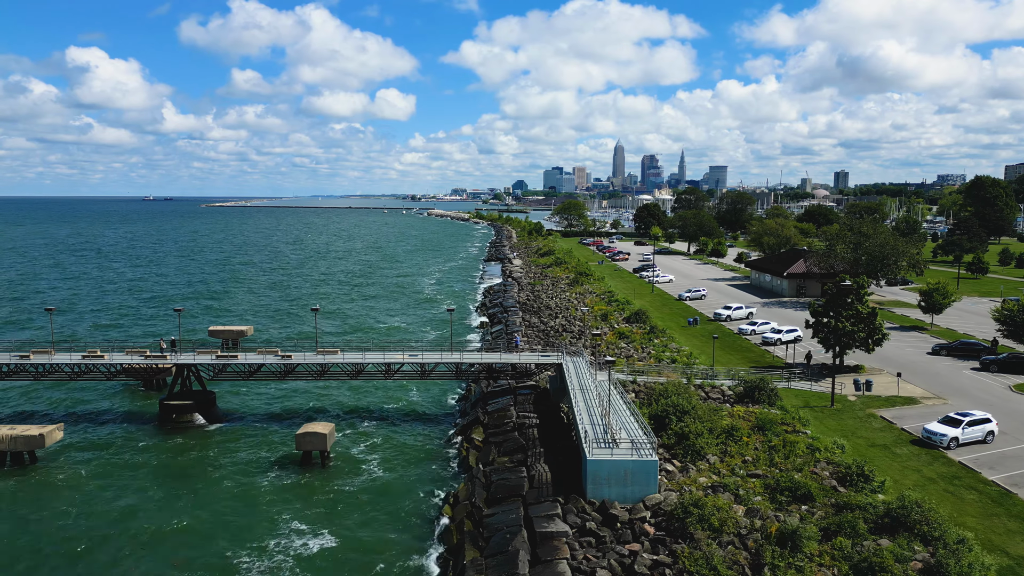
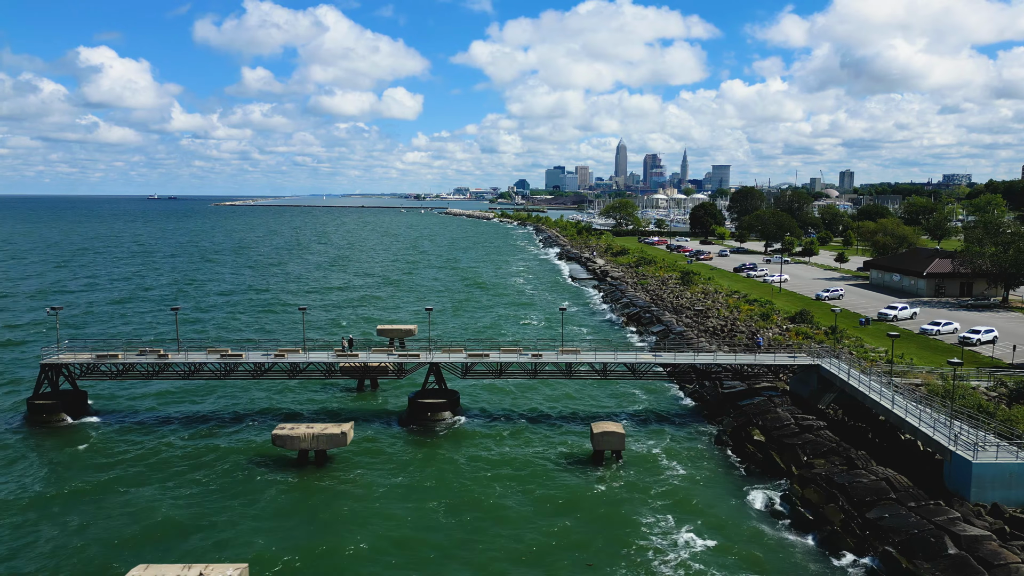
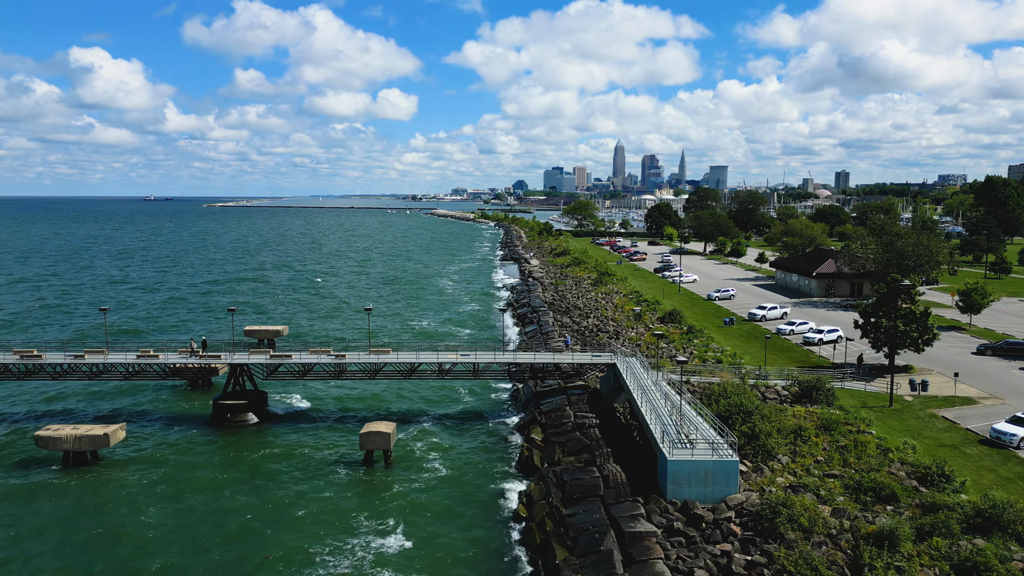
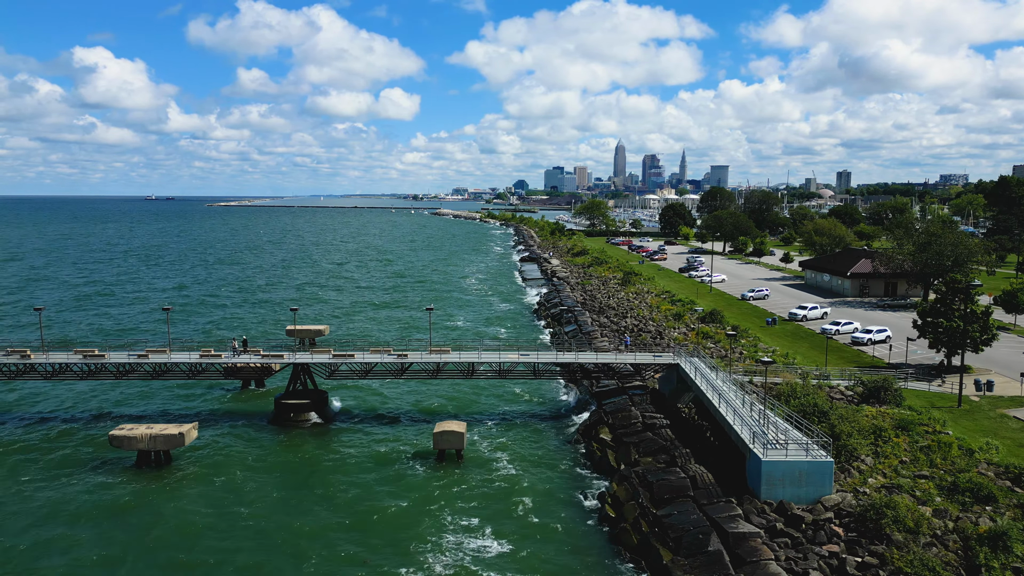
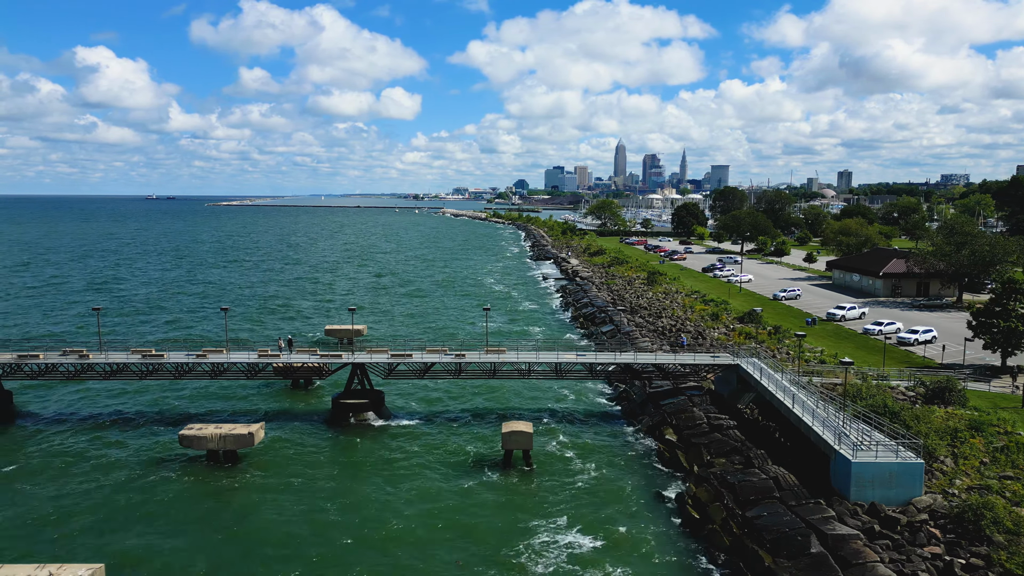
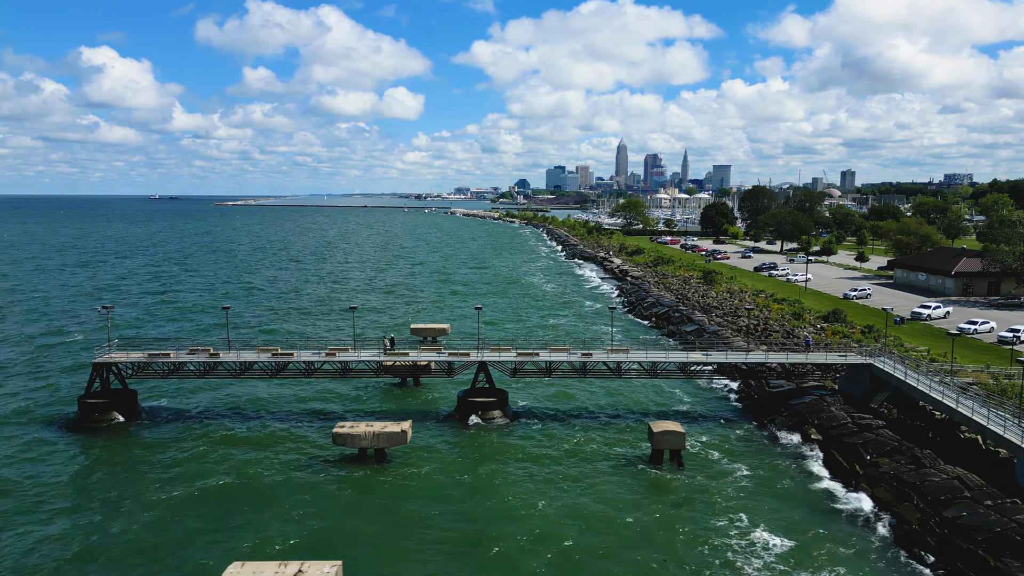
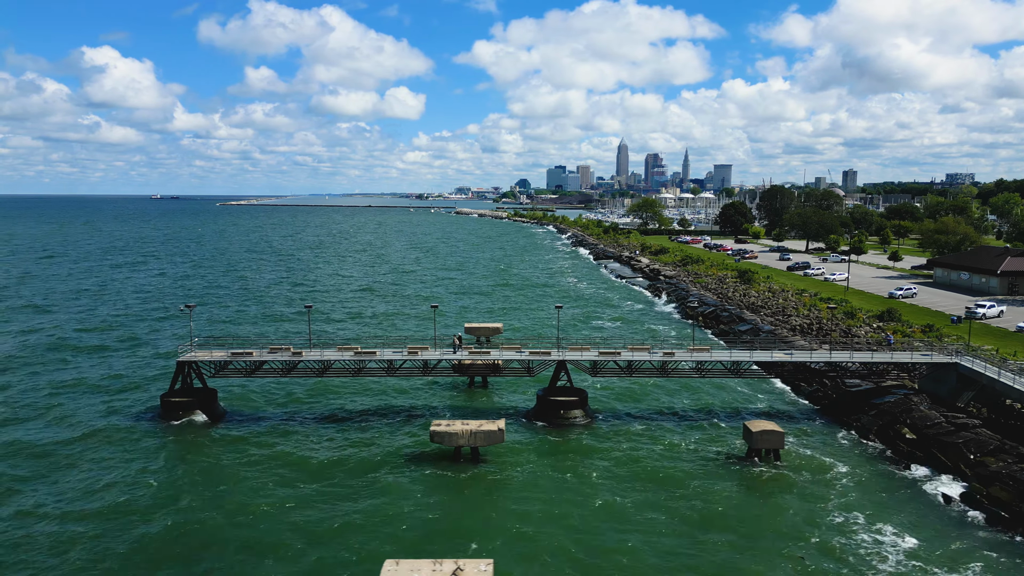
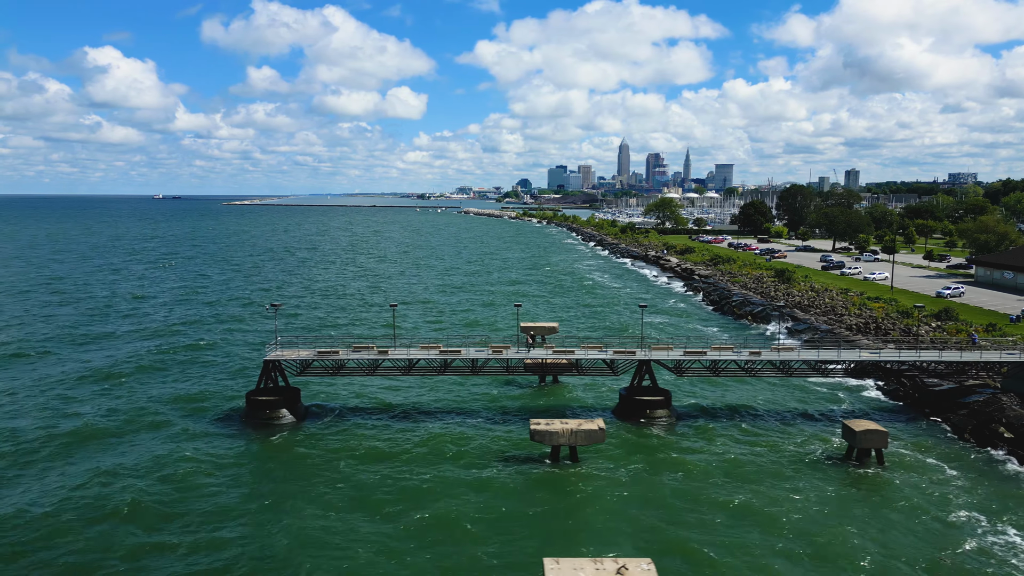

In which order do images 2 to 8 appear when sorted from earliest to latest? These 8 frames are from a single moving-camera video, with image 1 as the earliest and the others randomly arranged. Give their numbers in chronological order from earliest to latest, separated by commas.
3, 4, 5, 2, 6, 7, 8
